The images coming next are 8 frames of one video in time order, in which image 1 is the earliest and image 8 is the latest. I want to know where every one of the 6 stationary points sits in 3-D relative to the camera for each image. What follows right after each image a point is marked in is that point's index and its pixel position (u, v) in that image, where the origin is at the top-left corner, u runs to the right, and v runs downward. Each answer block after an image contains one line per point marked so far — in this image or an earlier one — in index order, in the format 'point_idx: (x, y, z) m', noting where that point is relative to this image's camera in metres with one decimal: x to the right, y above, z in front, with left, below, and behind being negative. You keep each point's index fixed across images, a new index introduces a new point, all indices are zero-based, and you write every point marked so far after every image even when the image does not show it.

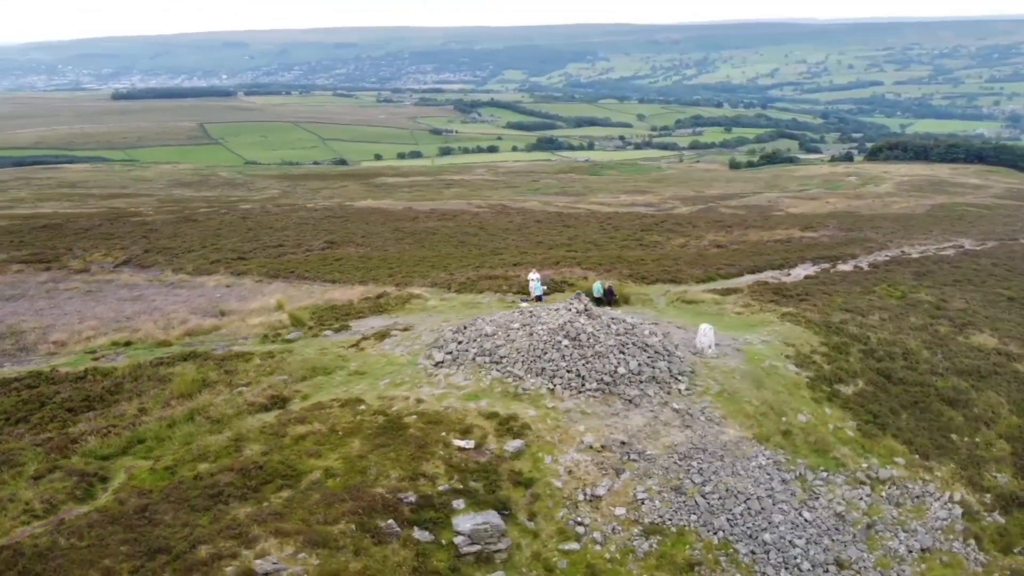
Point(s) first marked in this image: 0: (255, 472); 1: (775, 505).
0: (-6.1, -4.2, +18.3) m
1: (+6.5, -5.4, +19.8) m
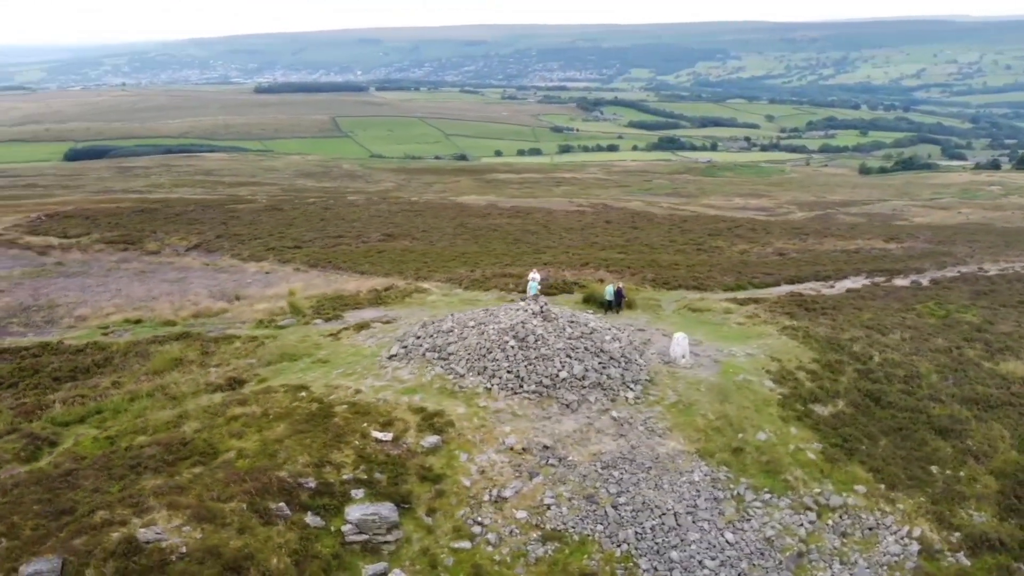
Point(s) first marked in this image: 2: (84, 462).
0: (-8.2, -3.8, +19.5) m
1: (+4.3, -5.6, +19.2) m
2: (-10.3, -4.1, +19.2) m
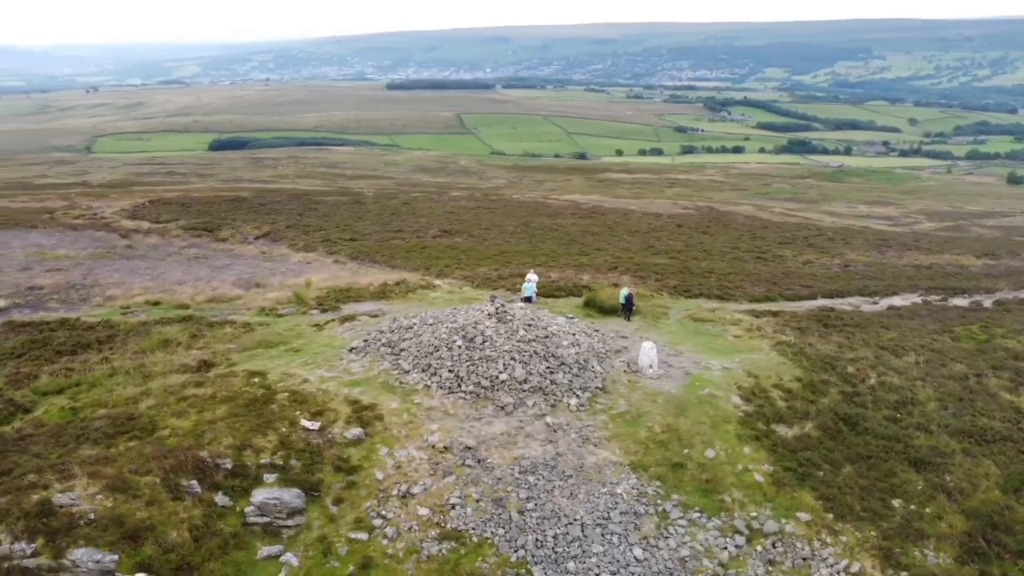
0: (-10.2, -3.4, +20.9) m
1: (+2.1, -5.8, +18.8) m
2: (-12.3, -3.6, +21.0) m
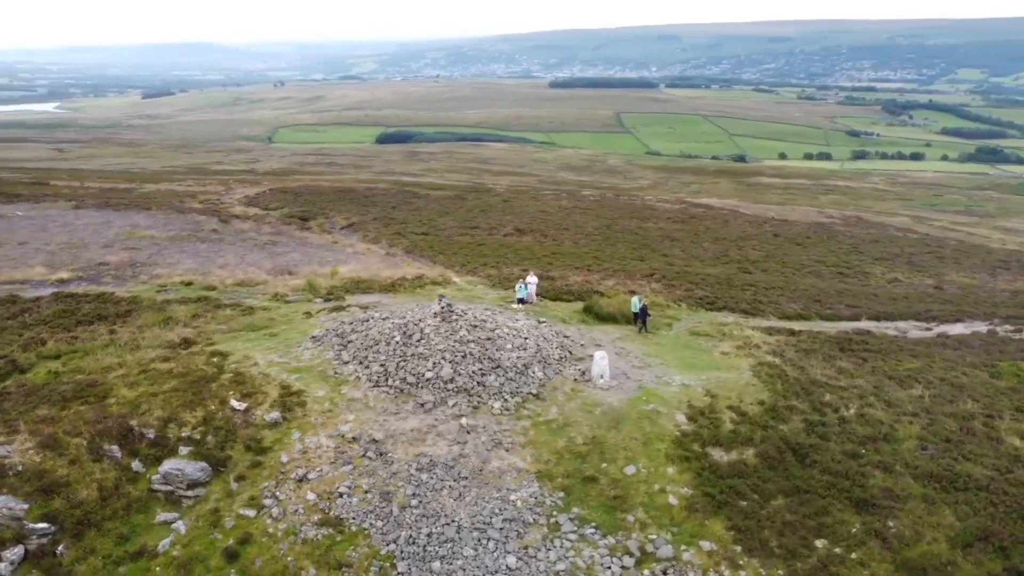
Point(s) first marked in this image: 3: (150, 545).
0: (-12.4, -2.8, +23.2) m
1: (-0.9, -5.9, +18.9) m
2: (-14.4, -2.9, +23.6) m
3: (-8.4, -6.0, +18.7) m
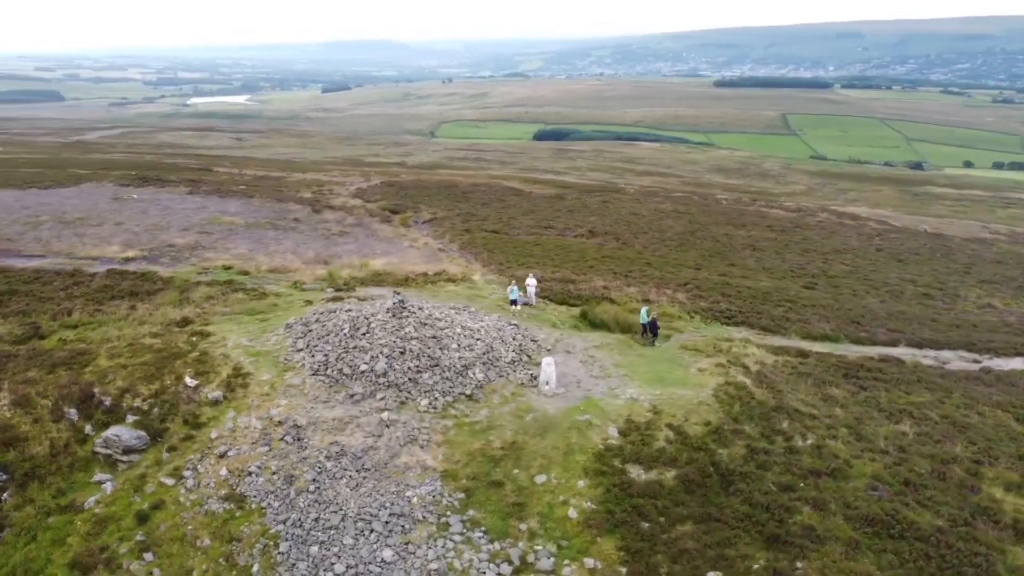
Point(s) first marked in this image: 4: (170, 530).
0: (-14.0, -2.1, +25.9) m
1: (-3.7, -5.8, +19.5) m
2: (-15.9, -2.1, +26.7) m
3: (-11.1, -5.5, +20.7) m
4: (-8.4, -6.0, +20.0) m
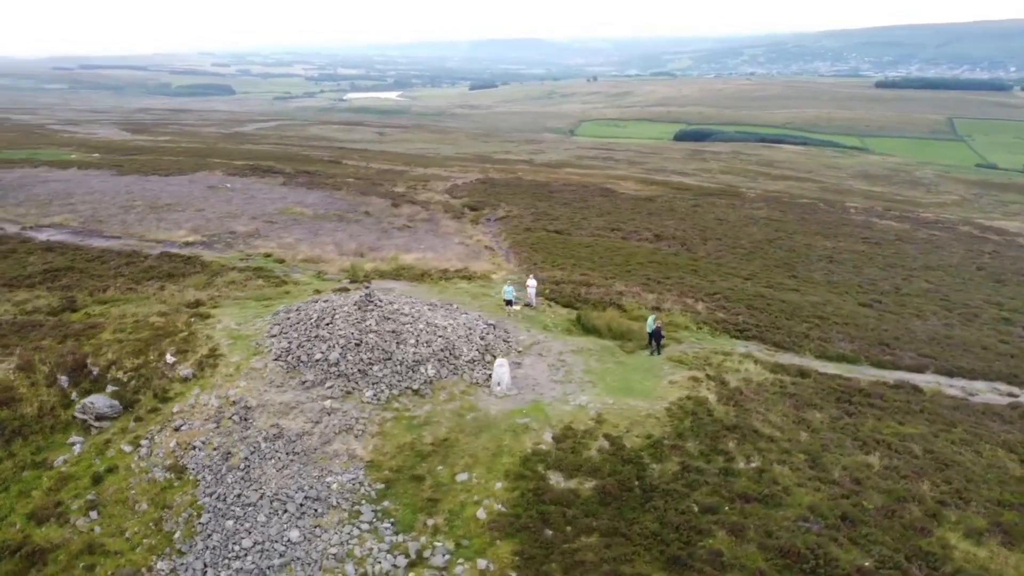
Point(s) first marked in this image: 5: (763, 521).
0: (-15.0, -1.4, +28.5) m
1: (-6.1, -5.6, +20.5) m
2: (-16.7, -1.2, +29.6) m
3: (-13.2, -4.9, +23.0) m
4: (-10.7, -5.5, +21.8) m
5: (+6.3, -5.8, +20.0) m
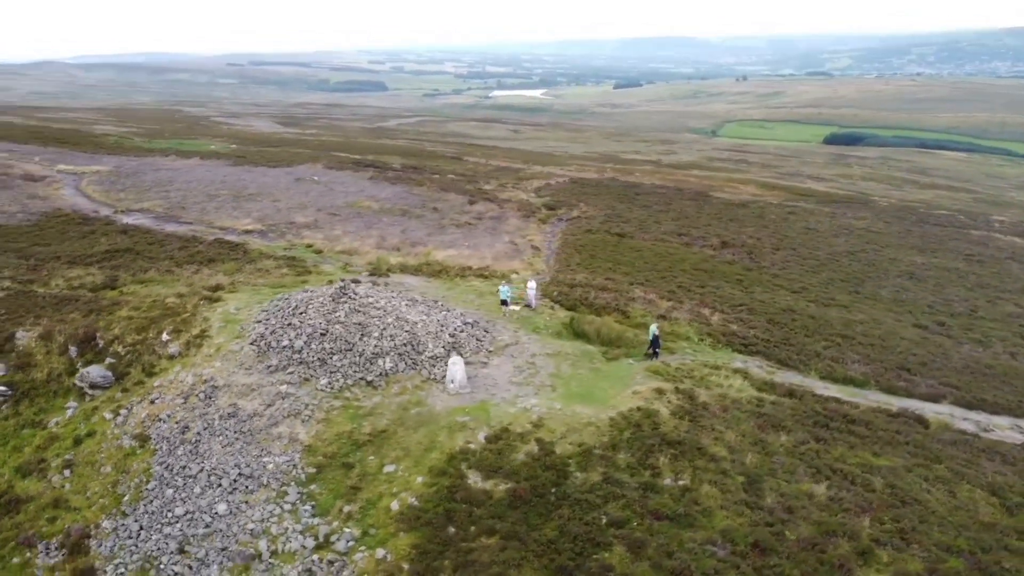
0: (-15.5, -0.6, +31.3) m
1: (-8.3, -5.3, +22.0) m
2: (-17.0, -0.4, +32.7) m
3: (-14.8, -4.2, +25.6) m
4: (-12.6, -4.9, +24.0) m
5: (+3.8, -6.1, +19.4) m
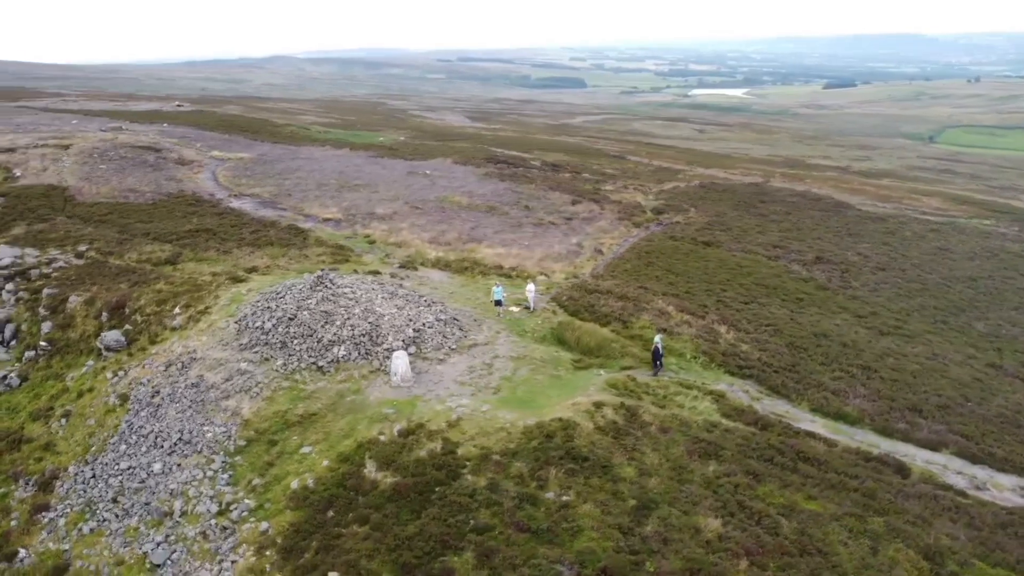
0: (-15.4, +0.4, +35.1) m
1: (-10.9, -4.7, +24.4) m
2: (-16.5, +0.8, +36.8) m
3: (-16.3, -3.1, +29.4) m
4: (-14.5, -4.0, +27.3) m
5: (+0.2, -6.3, +19.2) m
